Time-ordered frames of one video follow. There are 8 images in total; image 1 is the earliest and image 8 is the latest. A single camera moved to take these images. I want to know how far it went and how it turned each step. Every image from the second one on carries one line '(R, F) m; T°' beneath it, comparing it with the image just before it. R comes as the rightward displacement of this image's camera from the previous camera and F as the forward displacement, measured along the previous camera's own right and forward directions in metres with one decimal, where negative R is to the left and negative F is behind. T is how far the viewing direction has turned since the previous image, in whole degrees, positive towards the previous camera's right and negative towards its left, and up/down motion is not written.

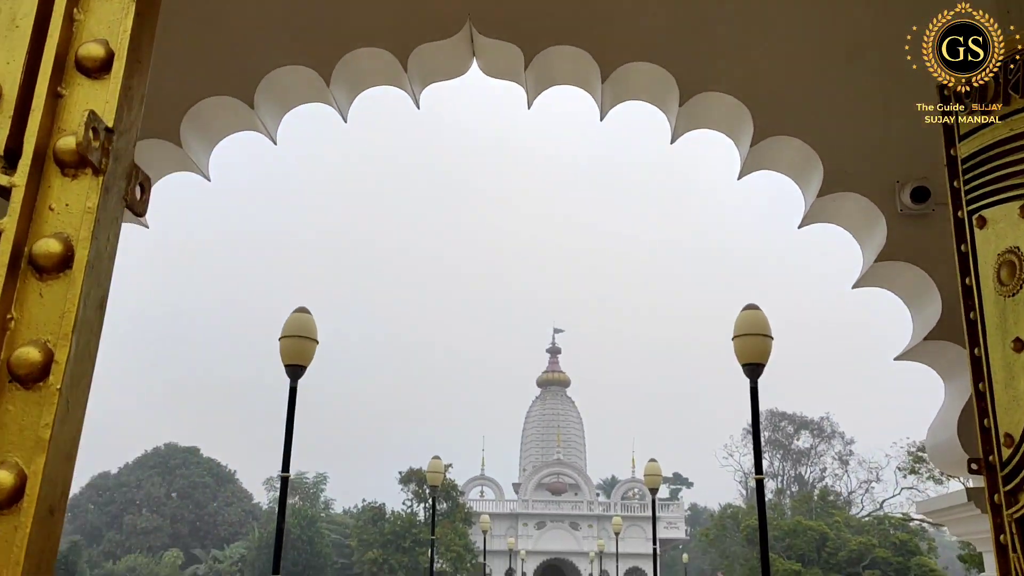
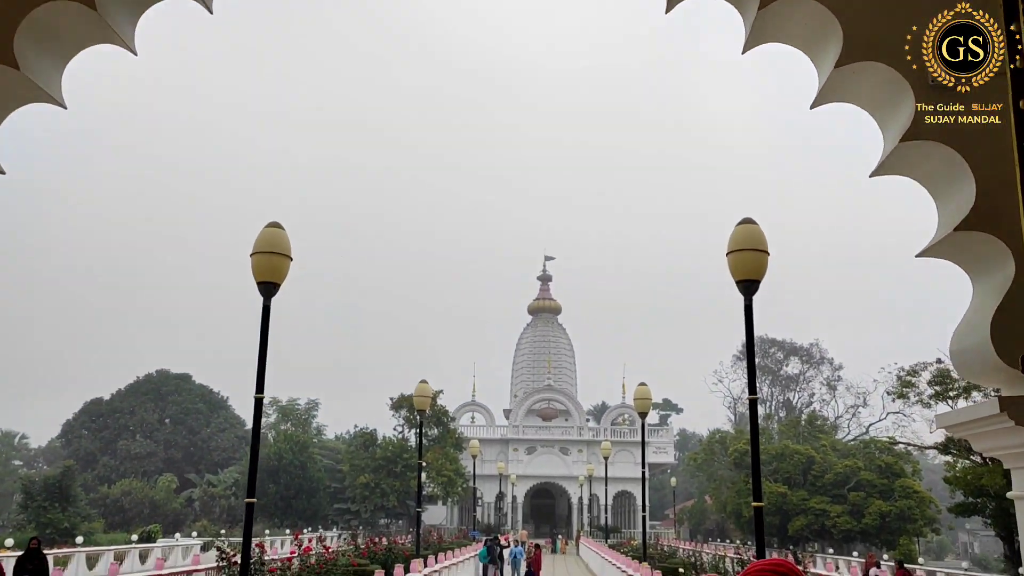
(+0.1, +0.3) m; +1°
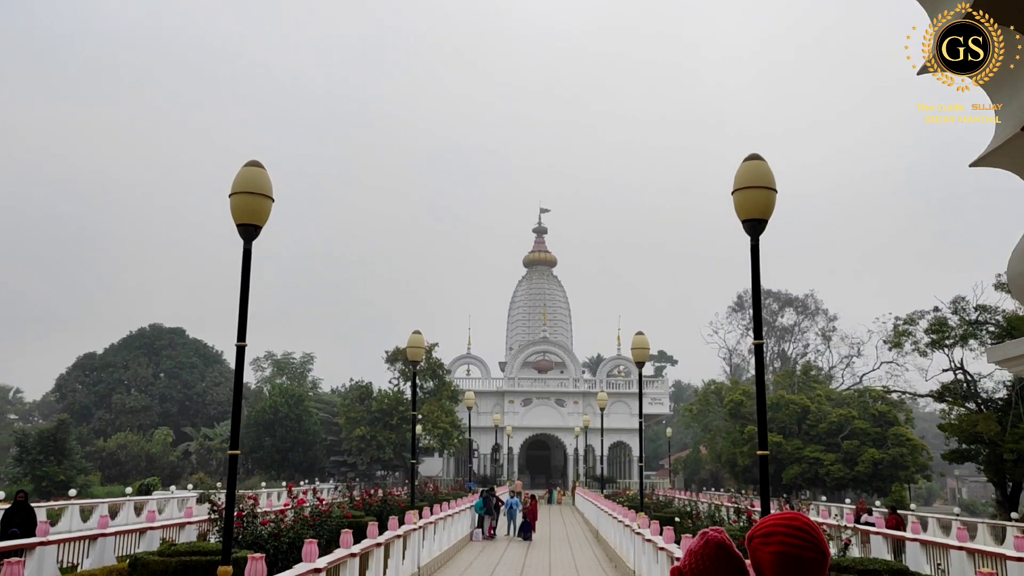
(0.0, +0.3) m; 0°
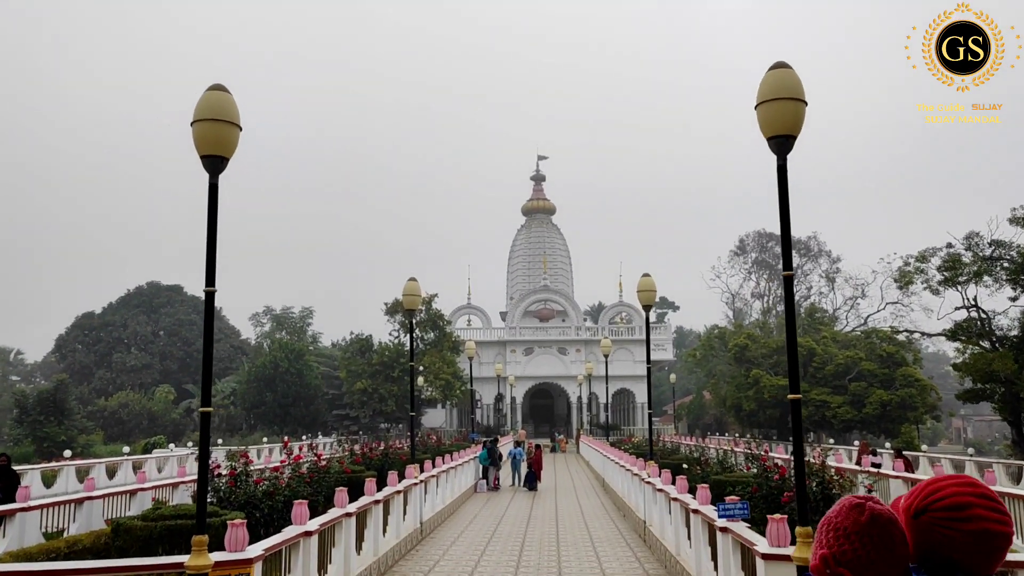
(0.0, +0.6) m; 0°
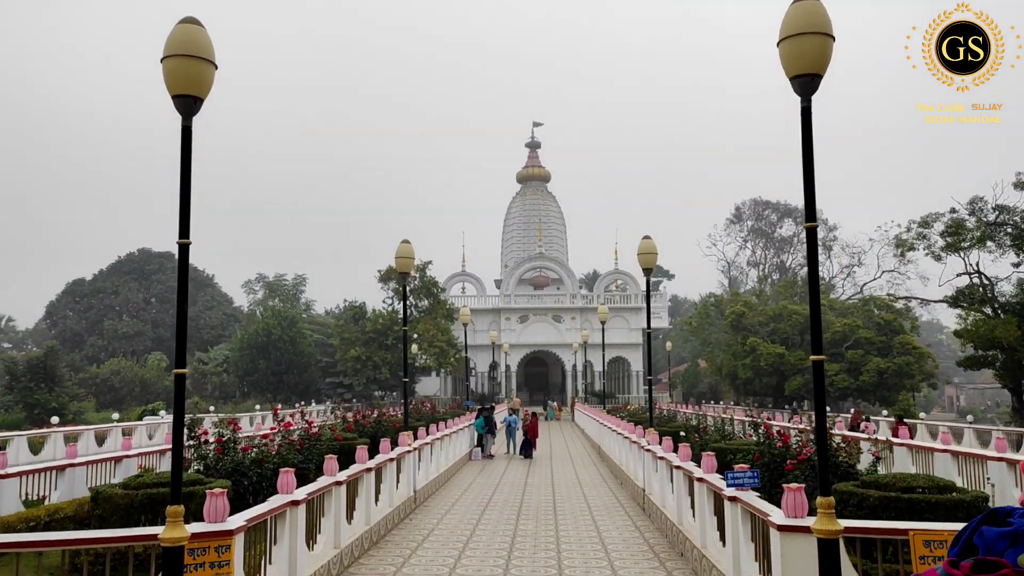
(0.0, +0.4) m; 0°
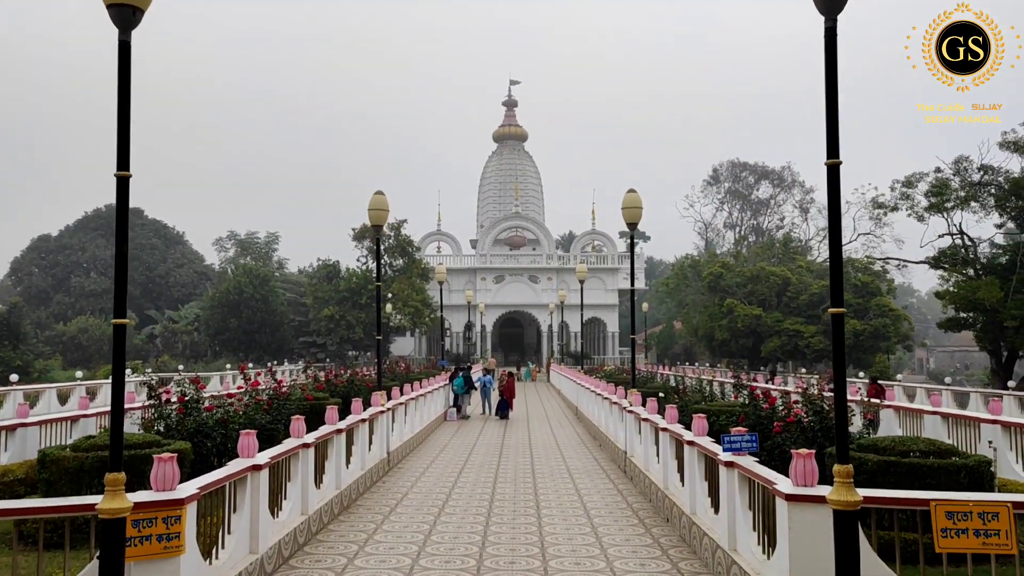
(0.0, +0.5) m; +2°
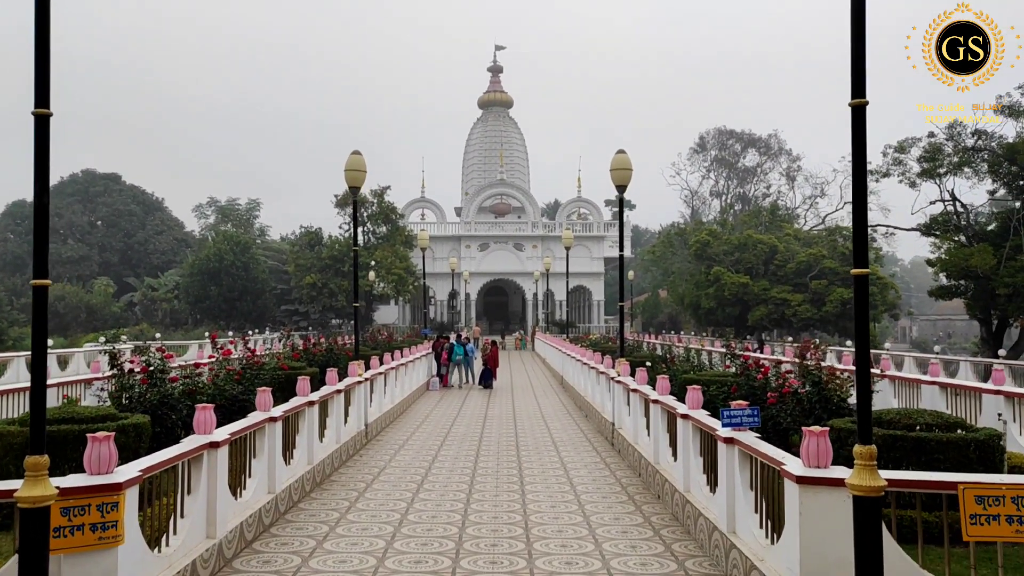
(0.0, +0.5) m; +1°
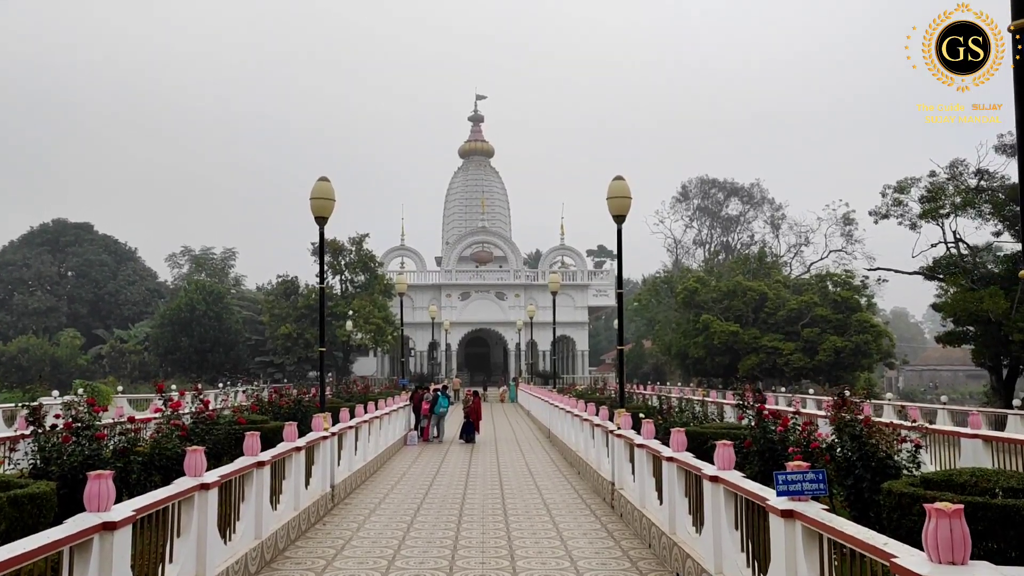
(-0.1, +1.2) m; +1°
